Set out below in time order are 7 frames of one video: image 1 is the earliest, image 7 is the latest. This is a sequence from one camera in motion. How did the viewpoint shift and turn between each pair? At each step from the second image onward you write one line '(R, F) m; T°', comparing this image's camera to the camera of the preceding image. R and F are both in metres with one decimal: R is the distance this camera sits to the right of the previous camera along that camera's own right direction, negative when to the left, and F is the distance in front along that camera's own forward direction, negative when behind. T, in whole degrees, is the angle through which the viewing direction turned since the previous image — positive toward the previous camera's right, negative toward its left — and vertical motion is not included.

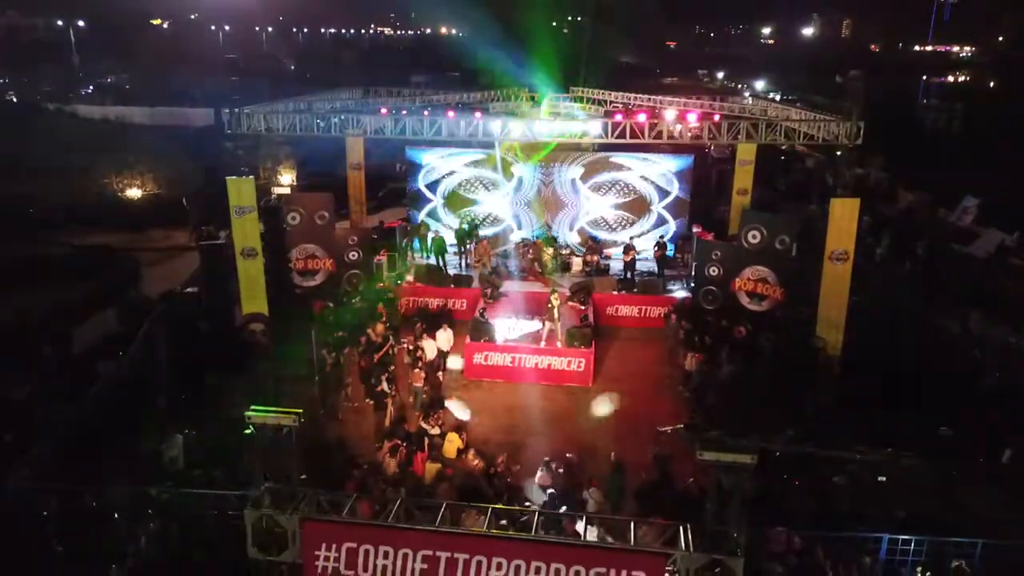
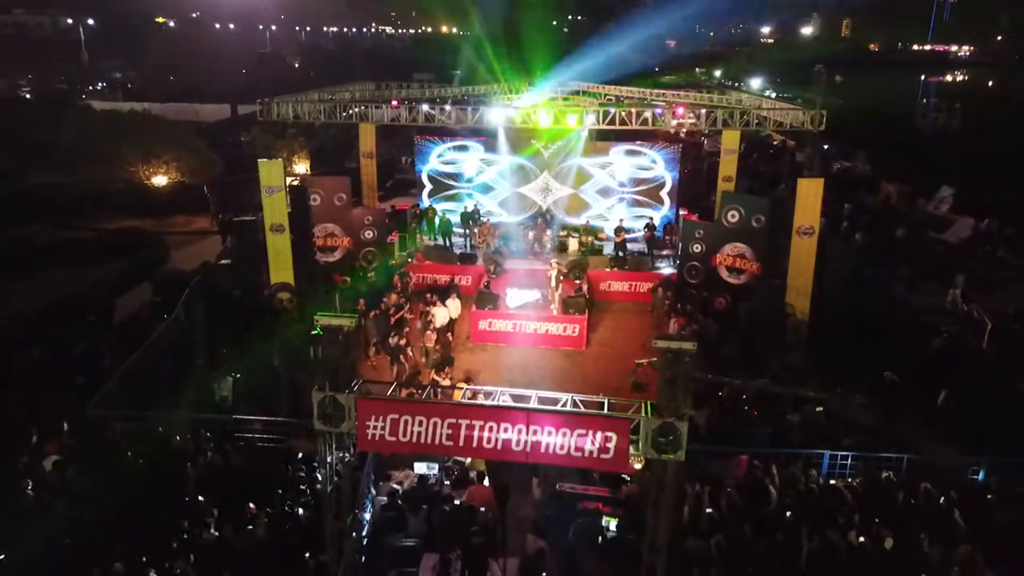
(0.0, -1.3) m; 0°
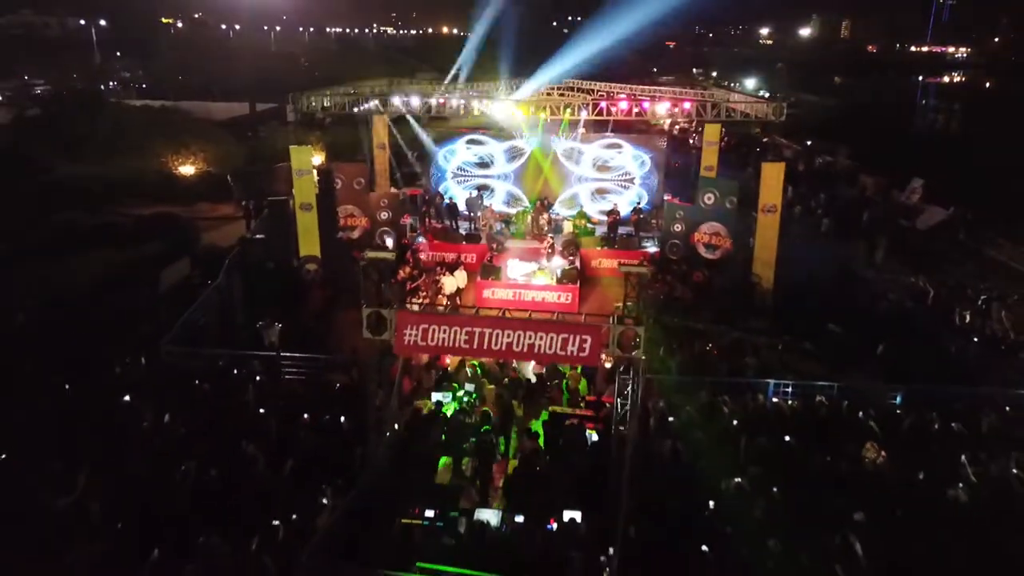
(0.0, -1.7) m; 0°
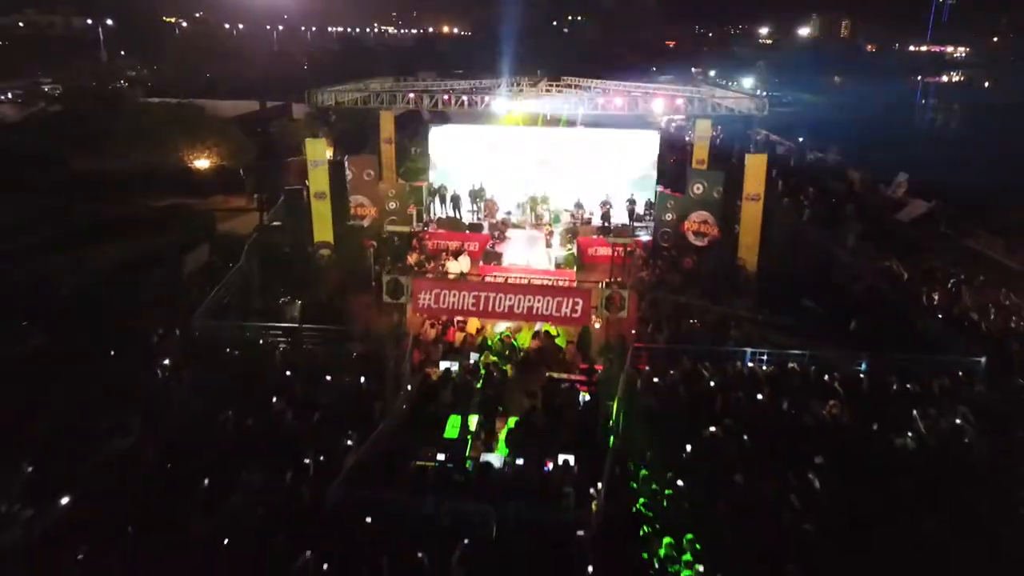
(0.0, -1.0) m; 0°
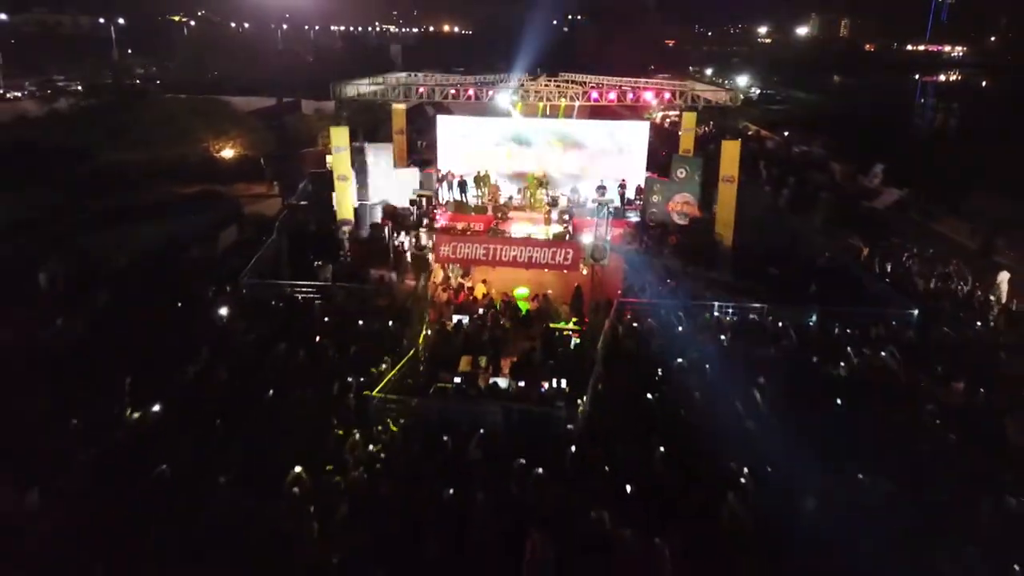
(0.0, -1.9) m; 0°
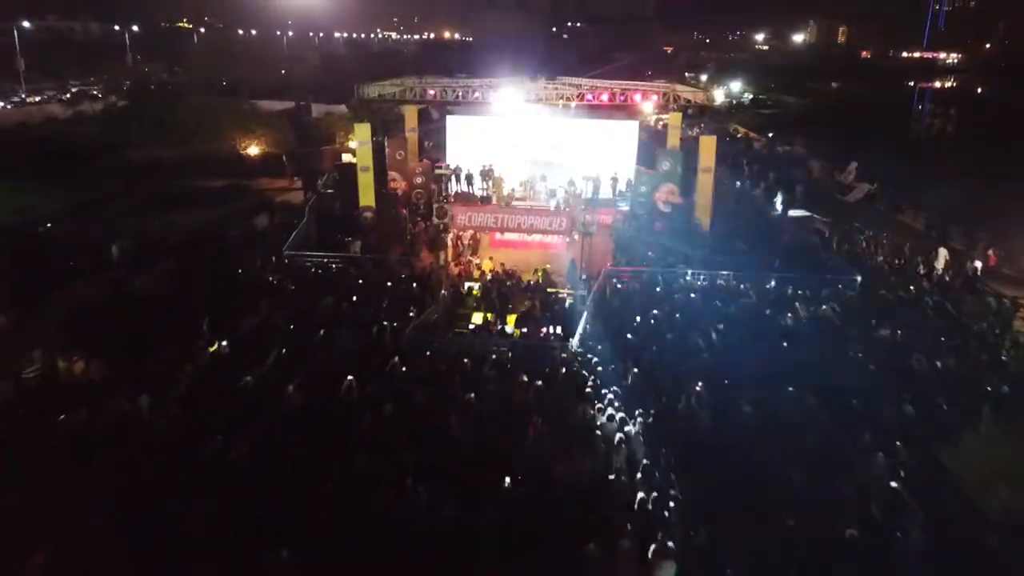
(-0.1, -2.2) m; 0°
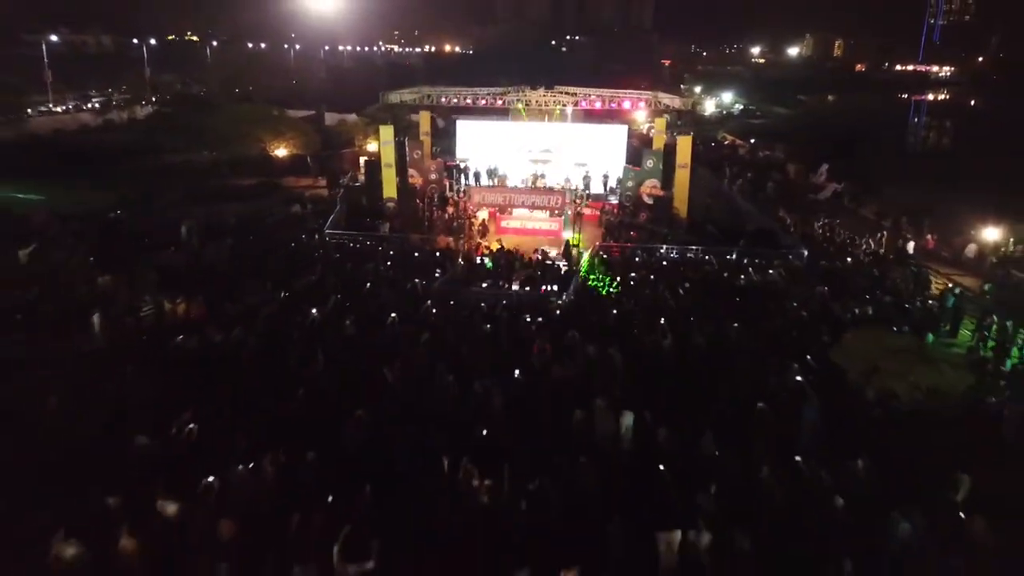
(-0.1, -2.9) m; 0°
